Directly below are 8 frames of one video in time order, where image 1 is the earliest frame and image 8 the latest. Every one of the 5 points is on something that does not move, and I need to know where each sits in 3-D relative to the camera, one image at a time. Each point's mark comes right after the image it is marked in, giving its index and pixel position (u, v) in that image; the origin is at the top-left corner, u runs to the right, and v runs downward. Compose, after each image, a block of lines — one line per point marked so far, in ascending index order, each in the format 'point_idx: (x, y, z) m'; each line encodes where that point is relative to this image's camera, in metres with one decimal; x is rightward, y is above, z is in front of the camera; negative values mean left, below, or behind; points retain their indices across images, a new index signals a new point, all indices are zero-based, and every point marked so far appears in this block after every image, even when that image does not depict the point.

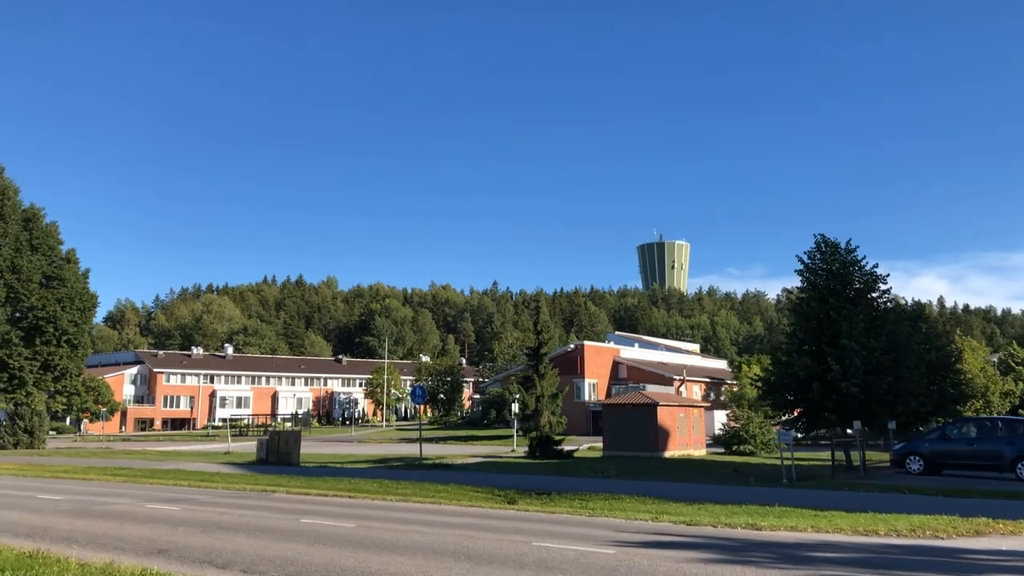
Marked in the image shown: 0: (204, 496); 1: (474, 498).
0: (-5.6, -3.8, +15.8) m
1: (-0.8, -4.5, +18.2) m
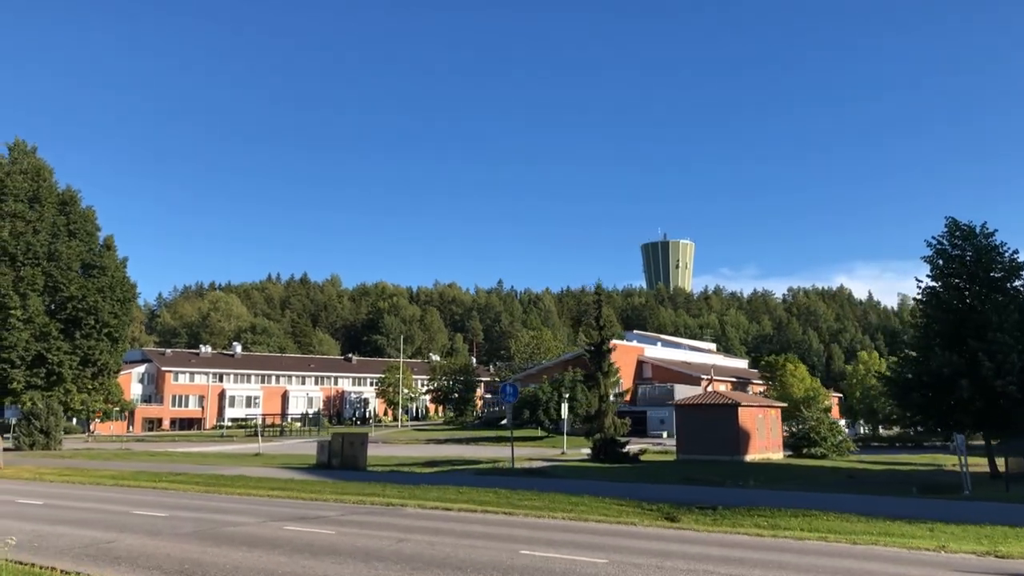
0: (-2.7, -3.5, +13.3) m
1: (+2.0, -4.1, +15.7) m
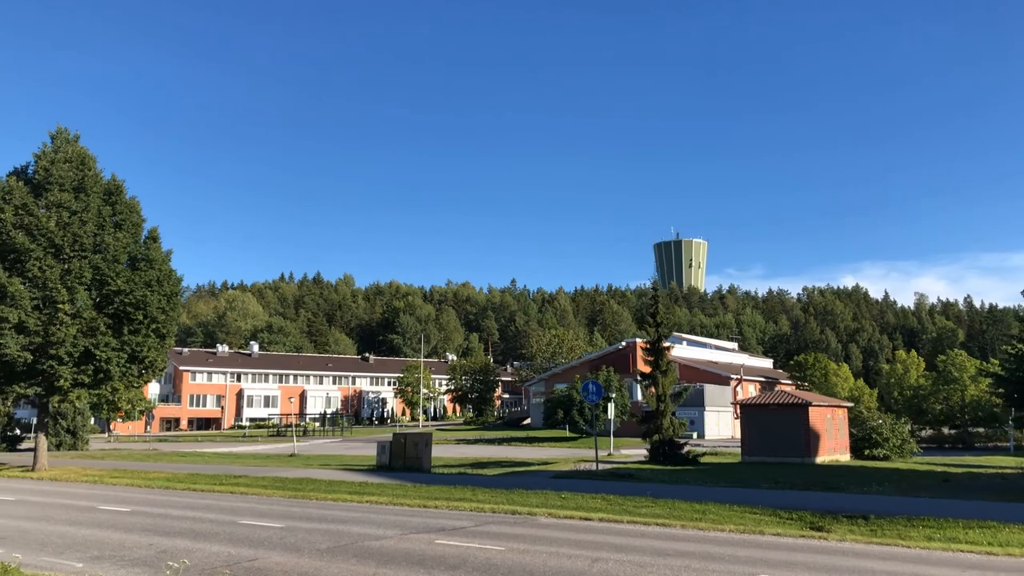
0: (-0.6, -3.3, +11.9) m
1: (+4.2, -3.9, +14.3) m
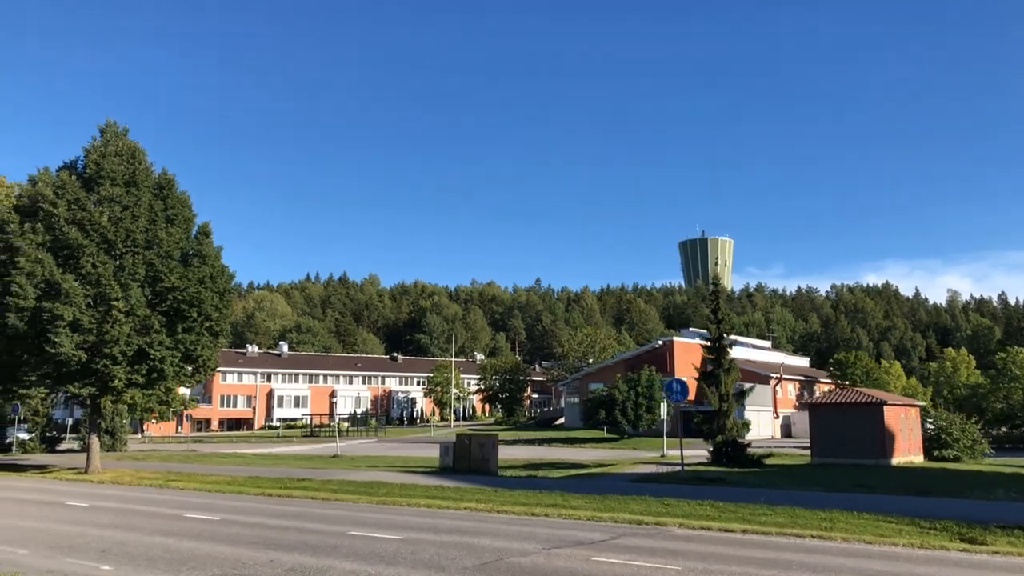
0: (+1.1, -3.1, +10.7) m
1: (+6.0, -3.7, +13.0) m
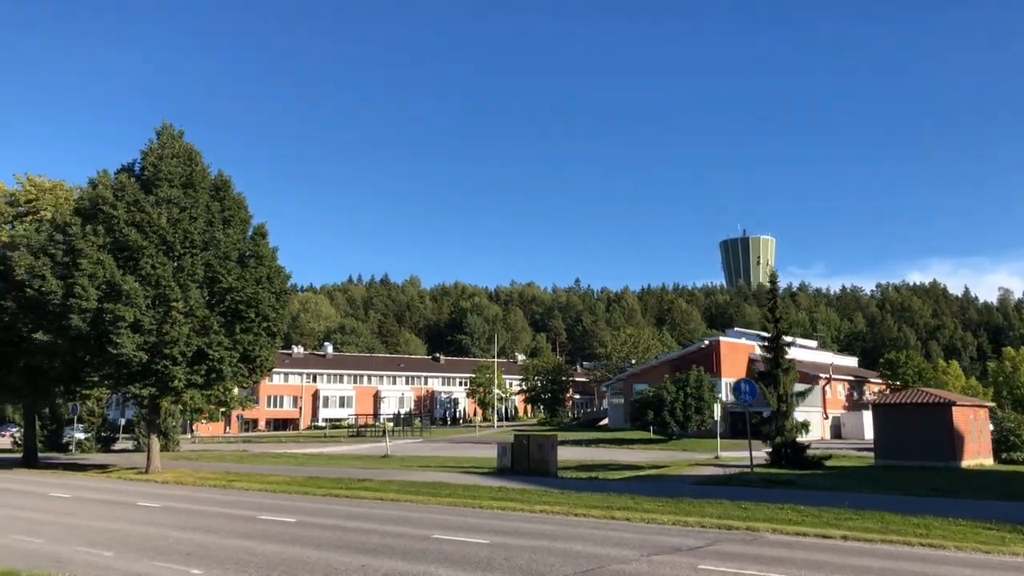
0: (+2.2, -3.0, +10.3) m
1: (+7.1, -3.6, +12.4) m
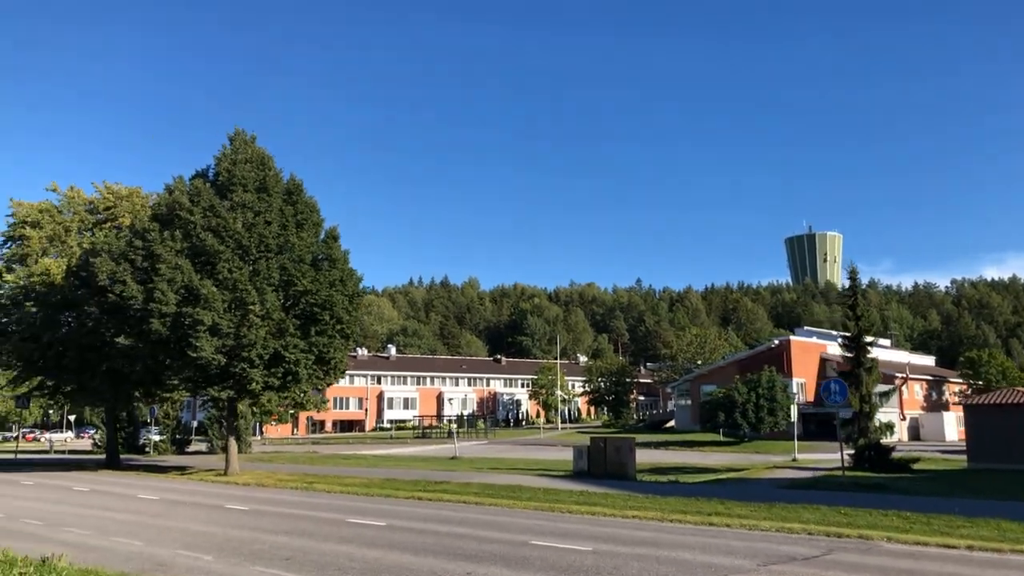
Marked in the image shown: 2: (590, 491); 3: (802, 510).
0: (+3.4, -3.0, +9.7) m
1: (+8.4, -3.5, +11.4) m
2: (+1.8, -4.7, +19.7) m
3: (+5.3, -4.0, +15.7) m
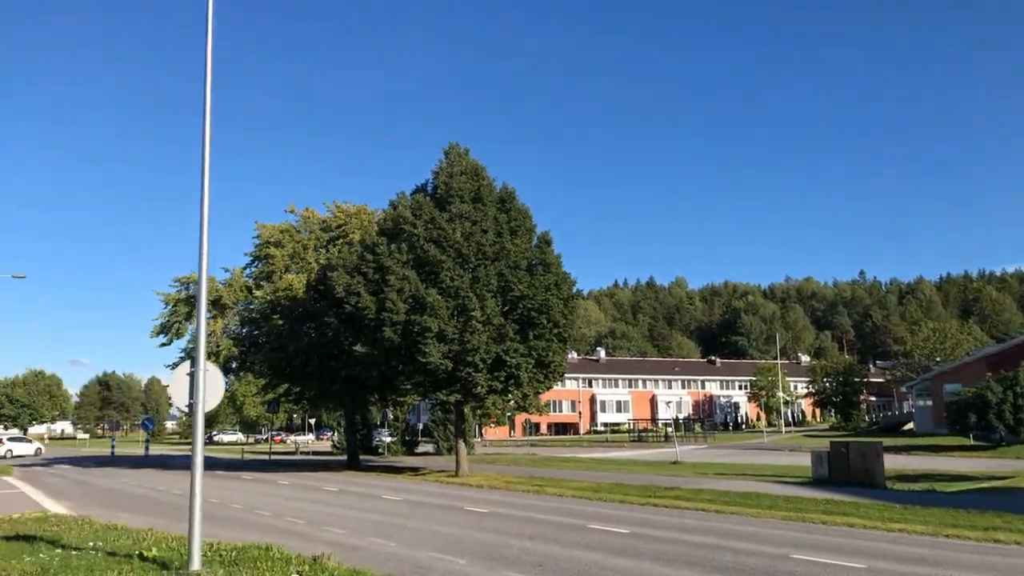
0: (+6.0, -2.8, +8.2) m
1: (+11.4, -3.1, +8.7) m
2: (+6.9, -4.5, +18.3) m
3: (+9.3, -3.8, +13.5) m
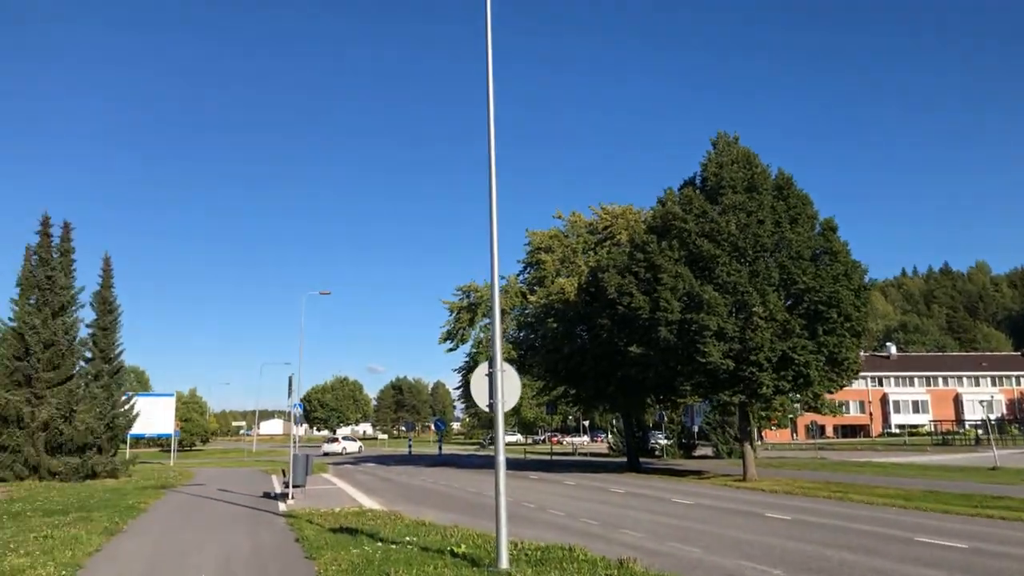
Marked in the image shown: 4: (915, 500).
0: (+8.6, -2.3, +5.5) m
1: (+13.8, -2.4, +4.3) m
2: (+12.5, -4.0, +14.8) m
3: (+13.4, -3.1, +9.6) m
4: (+9.1, -4.8, +19.2) m
